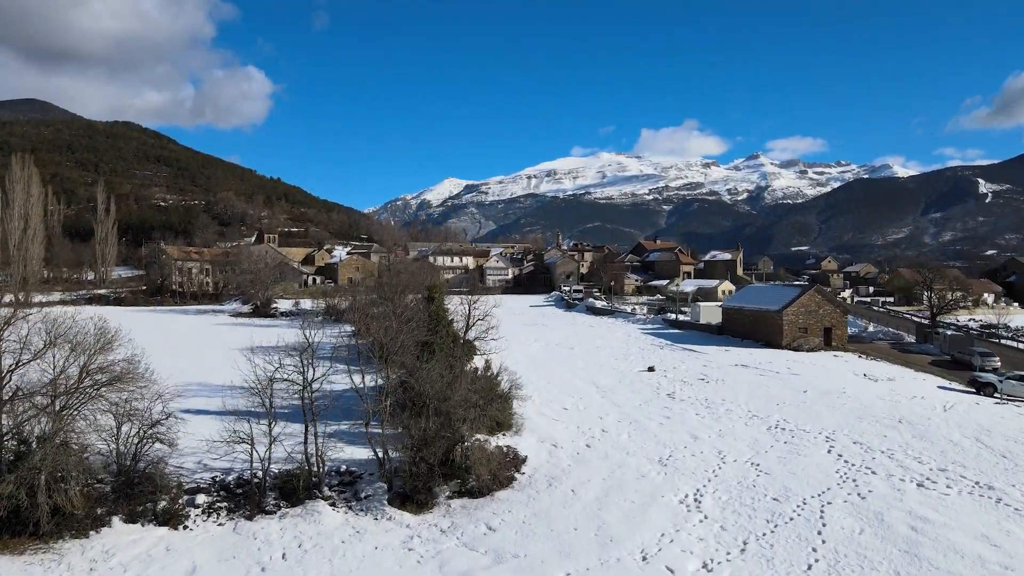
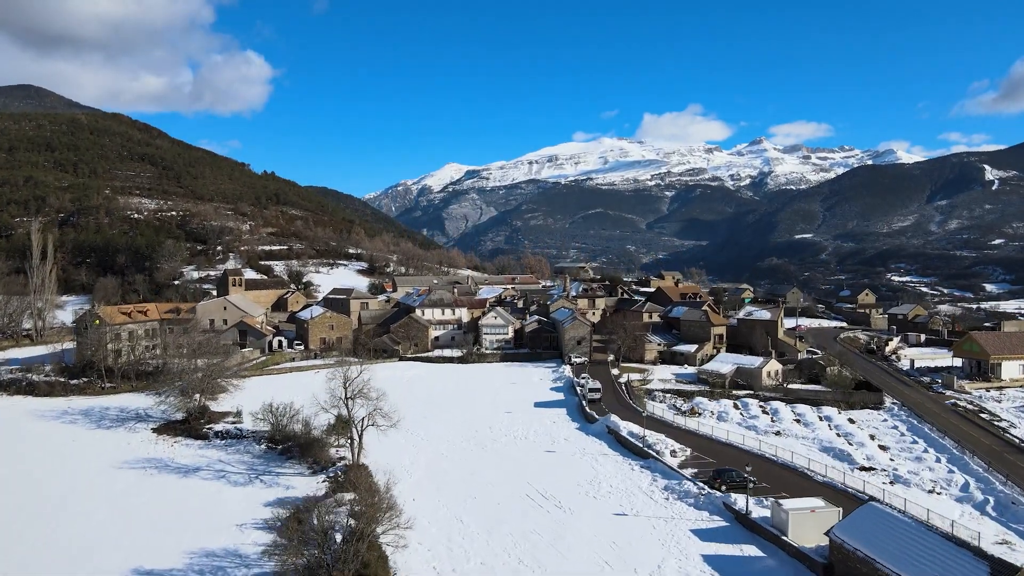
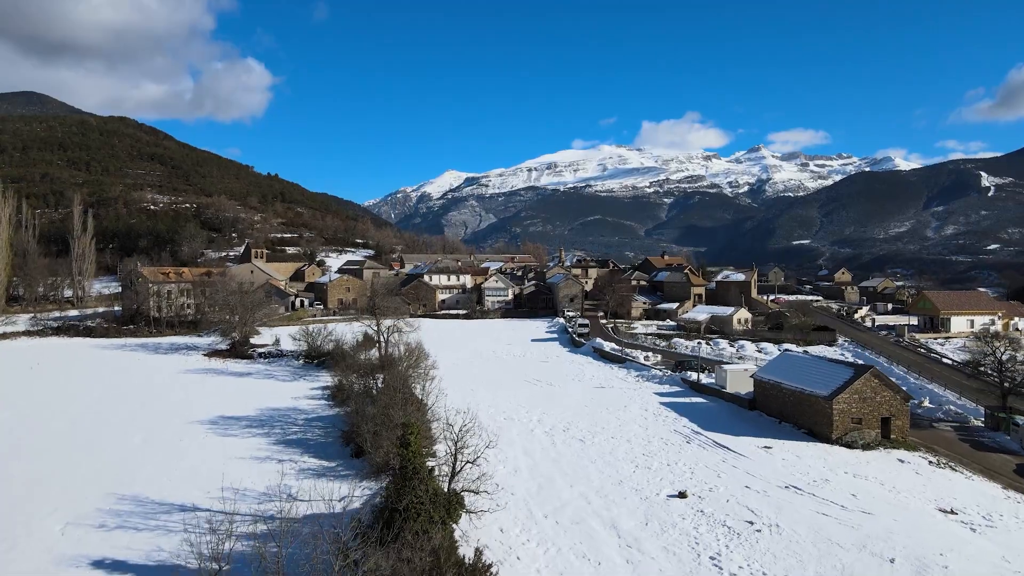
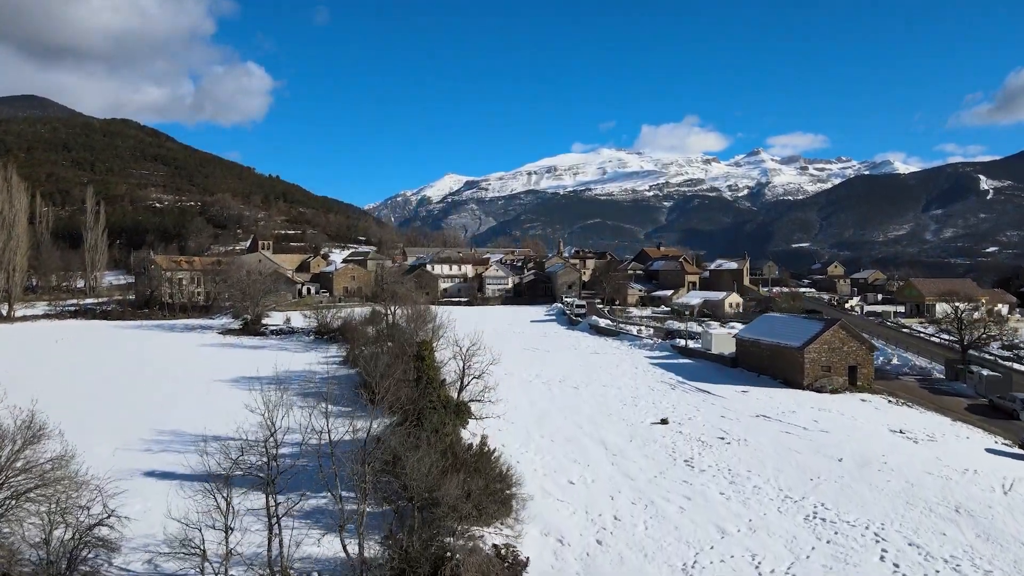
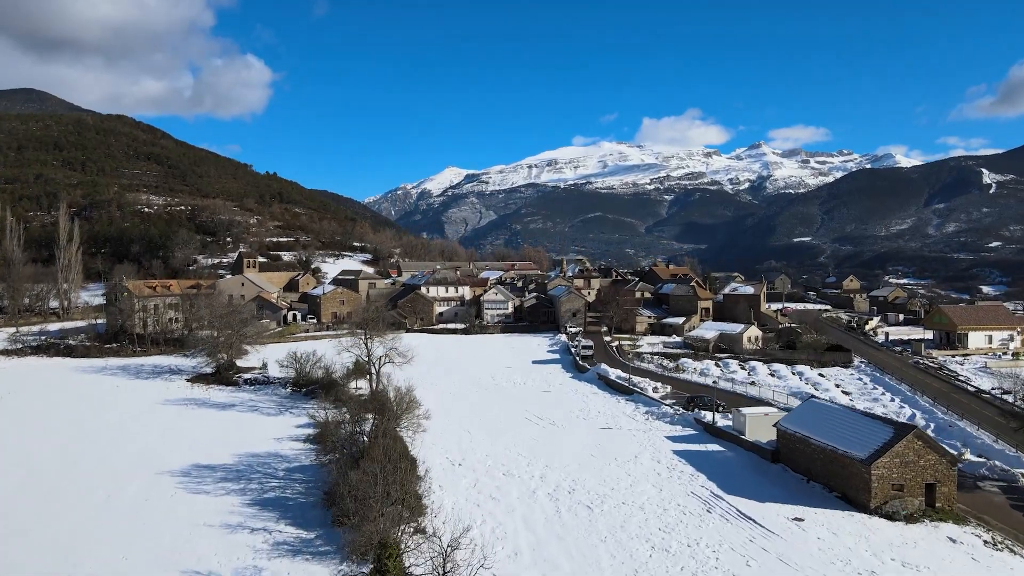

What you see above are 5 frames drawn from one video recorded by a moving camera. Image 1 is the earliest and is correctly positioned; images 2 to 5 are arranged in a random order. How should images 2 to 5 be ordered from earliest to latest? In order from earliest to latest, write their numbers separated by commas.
4, 3, 5, 2
